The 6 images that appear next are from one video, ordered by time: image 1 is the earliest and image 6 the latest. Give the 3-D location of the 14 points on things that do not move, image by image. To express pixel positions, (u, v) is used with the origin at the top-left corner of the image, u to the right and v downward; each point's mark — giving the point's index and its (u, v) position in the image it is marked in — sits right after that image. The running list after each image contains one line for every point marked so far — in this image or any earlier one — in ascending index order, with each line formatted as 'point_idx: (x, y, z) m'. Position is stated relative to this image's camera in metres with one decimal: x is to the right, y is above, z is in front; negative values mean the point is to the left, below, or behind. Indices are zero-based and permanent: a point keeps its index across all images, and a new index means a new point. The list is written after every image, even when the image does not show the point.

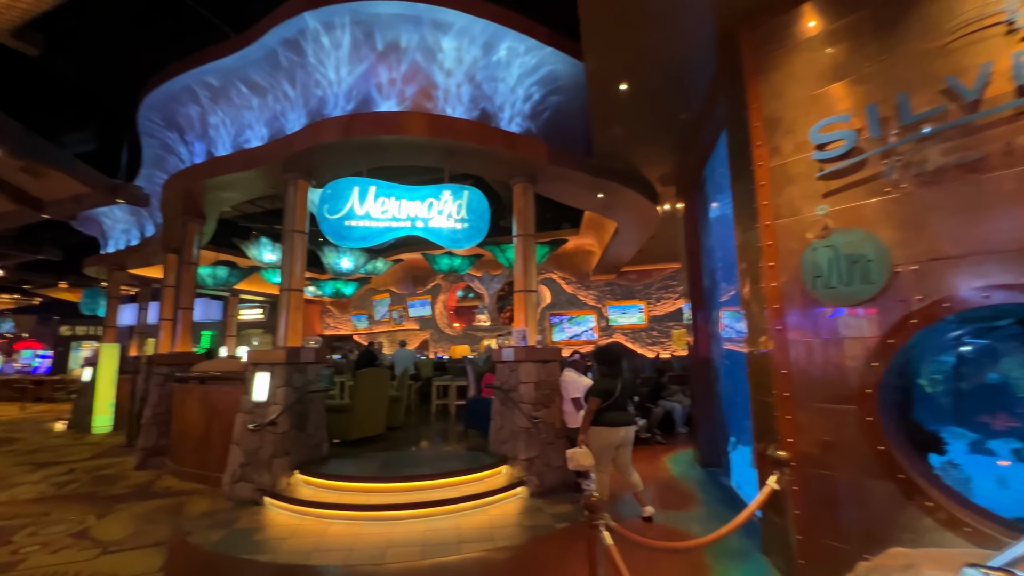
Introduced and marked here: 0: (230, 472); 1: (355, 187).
0: (-3.2, -2.1, +5.1) m
1: (-1.7, +1.1, +4.9) m
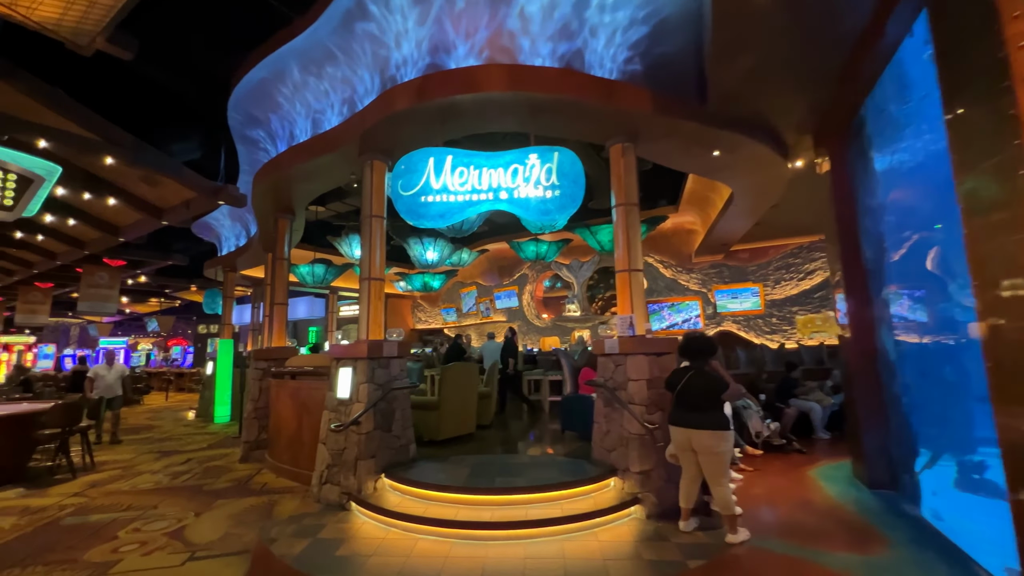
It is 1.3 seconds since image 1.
0: (-2.1, -2.0, +4.8) m
1: (-0.8, +1.2, +4.3) m
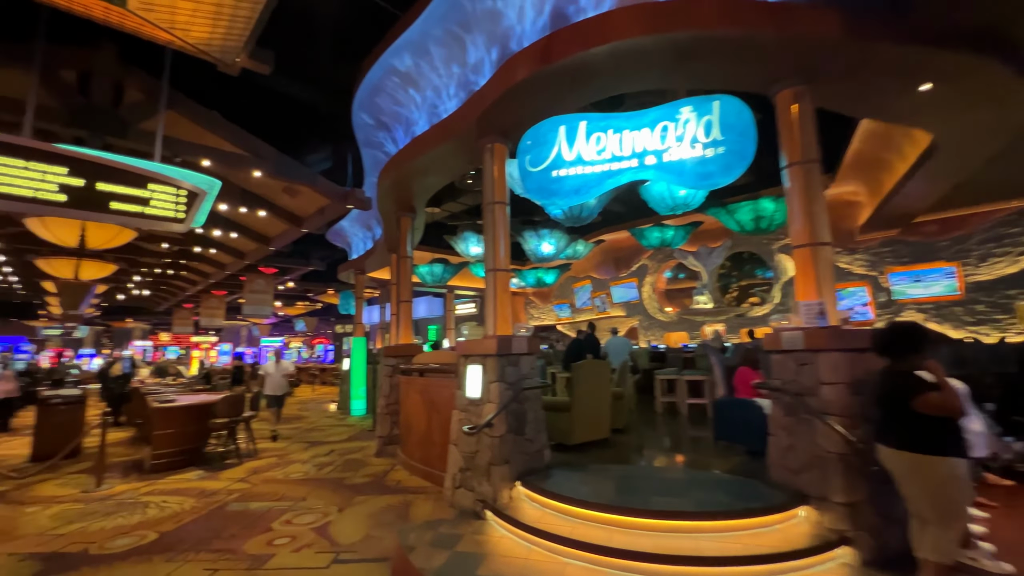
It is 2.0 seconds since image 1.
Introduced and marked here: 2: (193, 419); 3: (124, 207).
0: (-0.6, -1.9, +4.6) m
1: (+0.4, +1.3, +3.7) m
2: (-4.7, -1.9, +6.7) m
3: (-4.7, +1.0, +5.4) m
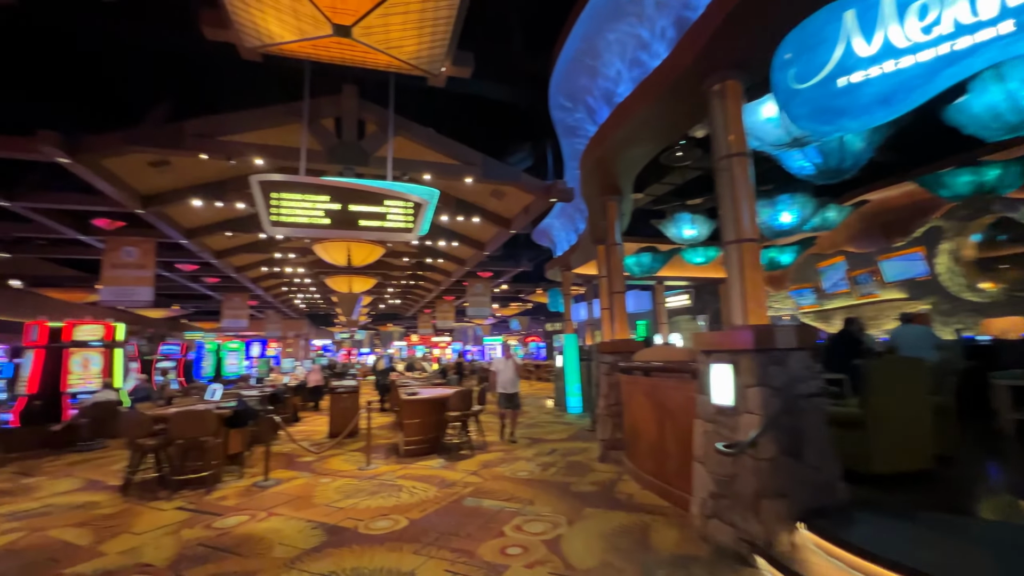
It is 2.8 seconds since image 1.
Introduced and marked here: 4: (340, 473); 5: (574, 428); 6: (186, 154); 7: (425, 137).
0: (+1.5, -1.7, +3.7) m
1: (+1.9, +1.5, +2.5) m
2: (-1.3, -2.0, +7.3) m
3: (-2.0, +0.9, +6.2) m
4: (-2.4, -2.6, +6.3) m
5: (+1.3, -2.8, +9.1) m
6: (-4.6, +1.9, +6.4) m
7: (-1.4, +2.5, +7.5) m
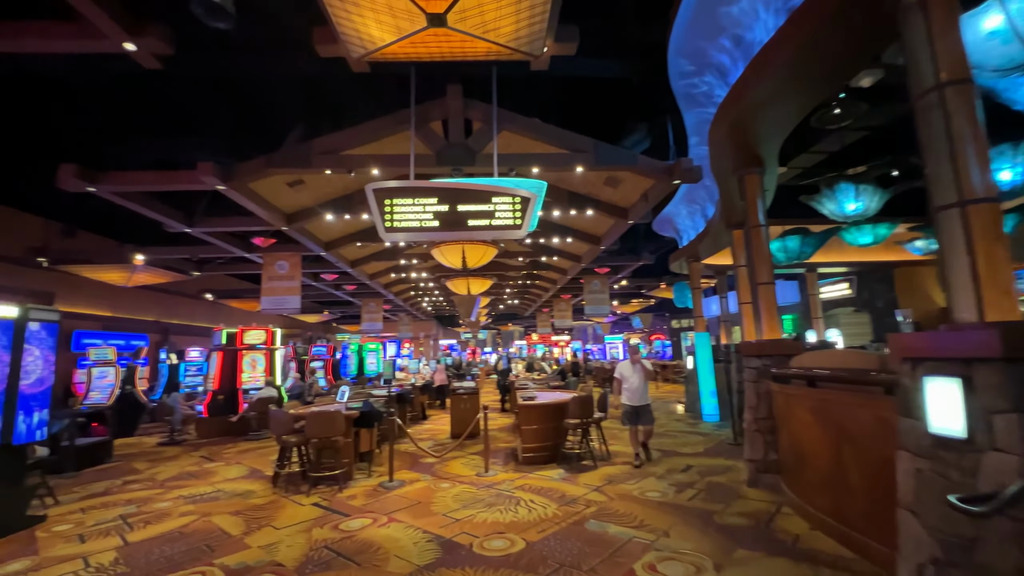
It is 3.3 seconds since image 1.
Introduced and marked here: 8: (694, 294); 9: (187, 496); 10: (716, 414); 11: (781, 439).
0: (+2.3, -1.6, +2.7) m
1: (+2.3, +1.6, +1.5) m
2: (+0.6, -2.0, +6.9) m
3: (-0.5, +0.9, +6.0) m
4: (-0.7, -2.6, +6.2) m
5: (+3.5, -2.7, +8.0) m
6: (-3.0, +1.8, +6.9) m
7: (+0.3, +2.5, +7.1) m
8: (+4.9, -0.2, +12.2) m
9: (-4.2, -2.7, +5.8) m
10: (+4.5, -2.8, +10.0) m
11: (+2.9, -1.6, +4.8) m
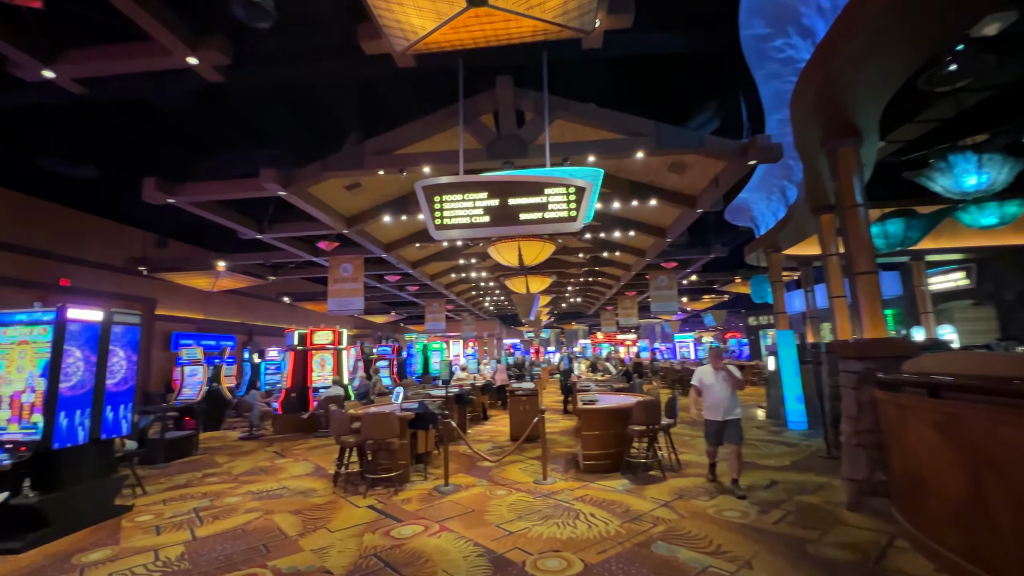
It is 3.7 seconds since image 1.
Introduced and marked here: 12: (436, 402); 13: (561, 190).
0: (+2.6, -1.6, +2.0) m
1: (+2.3, +1.7, +0.8) m
2: (+1.4, -1.9, +6.4) m
3: (+0.2, +0.9, +5.7) m
4: (+0.1, -2.6, +5.9) m
5: (+4.5, -2.6, +7.1) m
6: (-2.2, +1.8, +7.0) m
7: (+1.1, +2.6, +6.7) m
8: (+6.4, 0.0, +11.1) m
9: (-3.4, -2.7, +6.1) m
10: (+5.8, -2.6, +9.0) m
11: (+3.4, -1.5, +4.0) m
12: (-1.3, -1.9, +7.4) m
13: (+0.6, +1.2, +5.6) m
